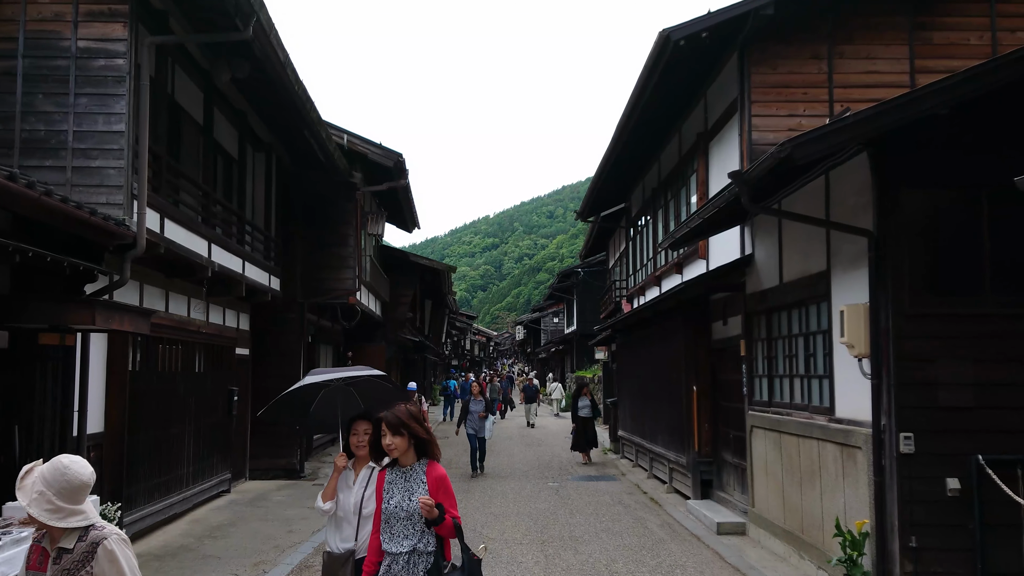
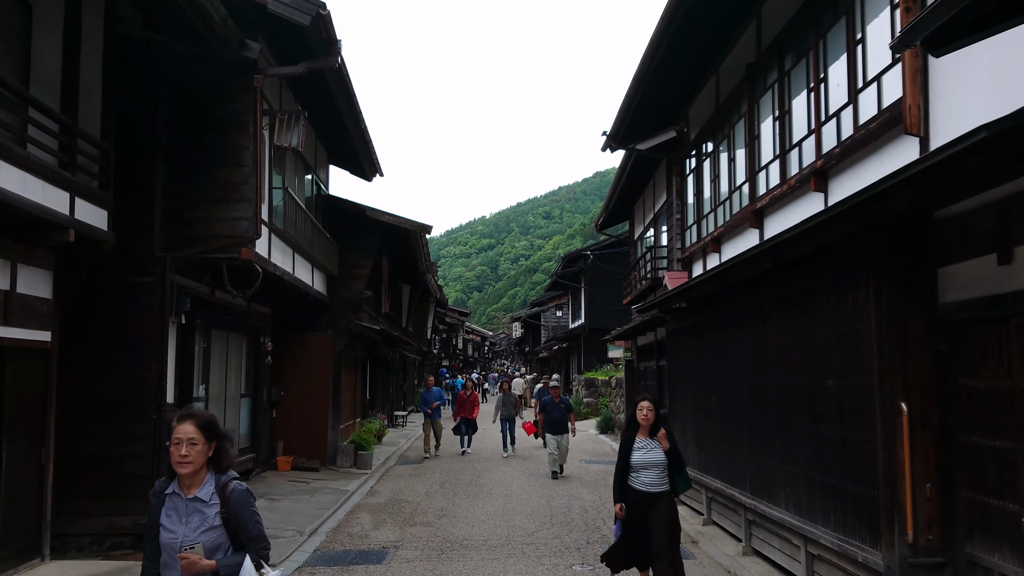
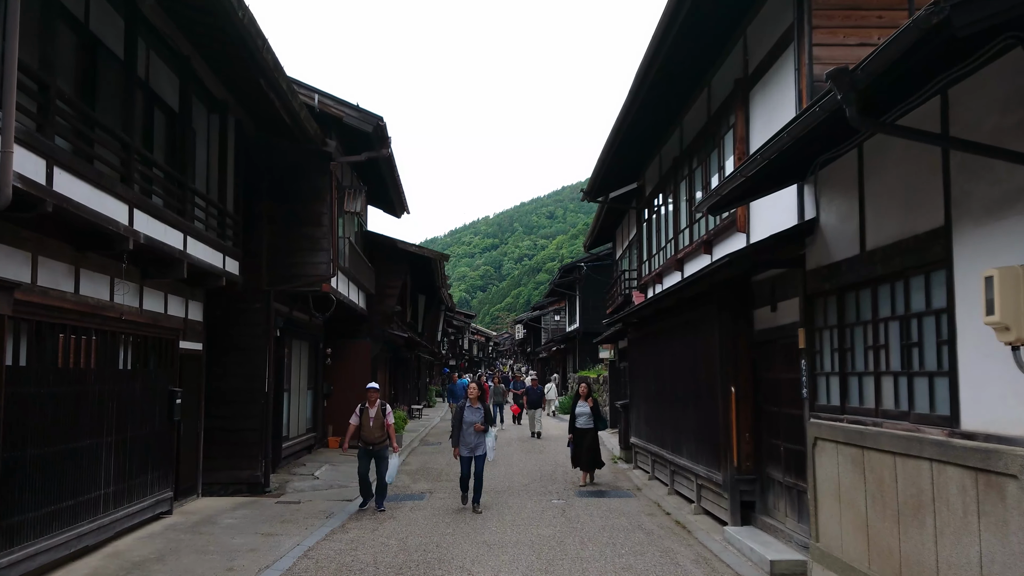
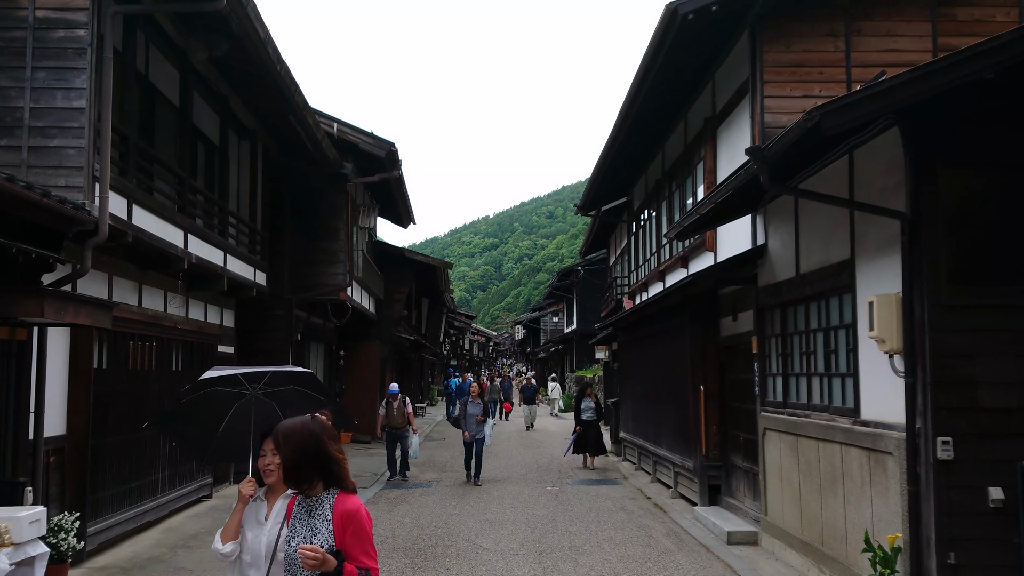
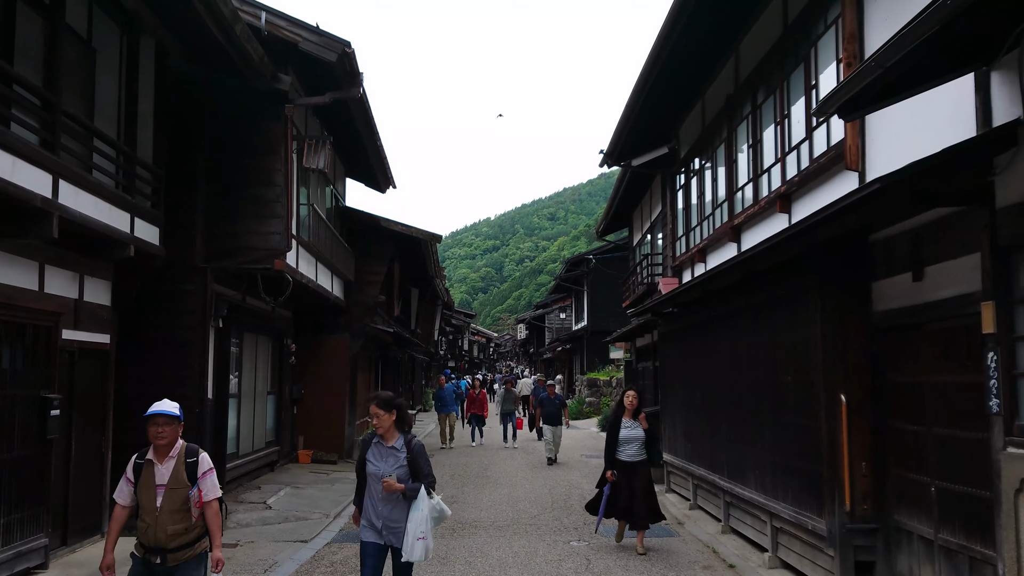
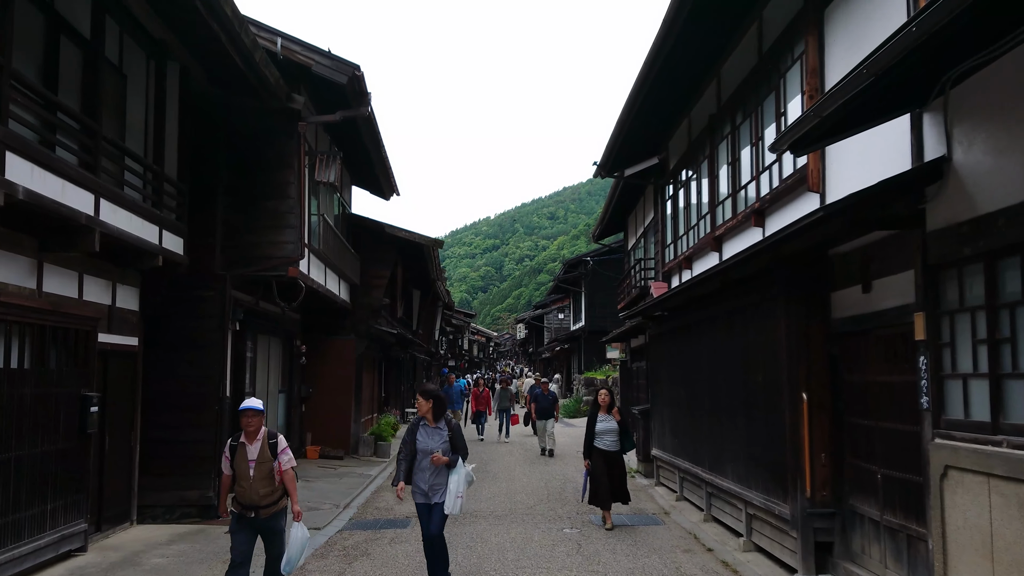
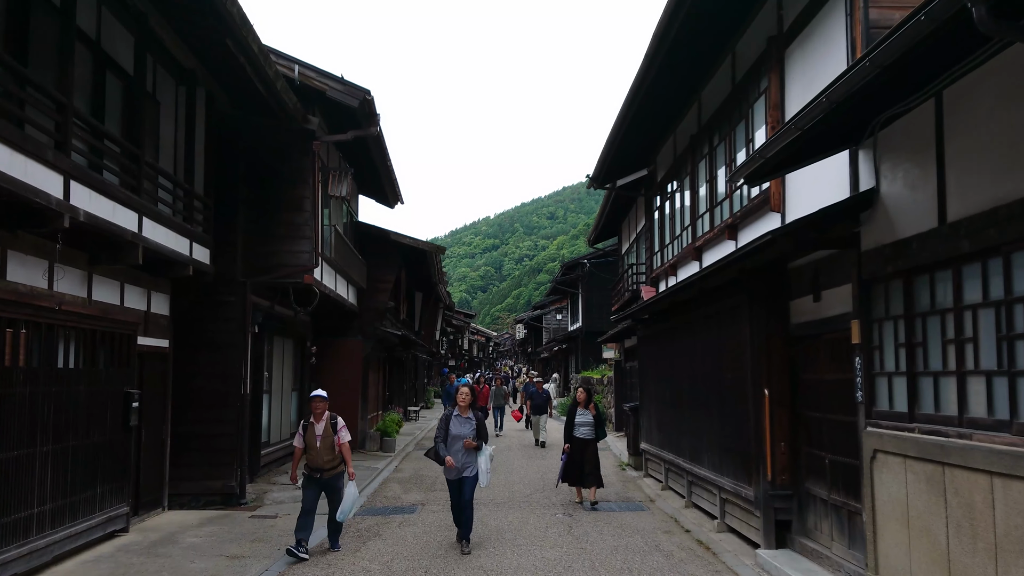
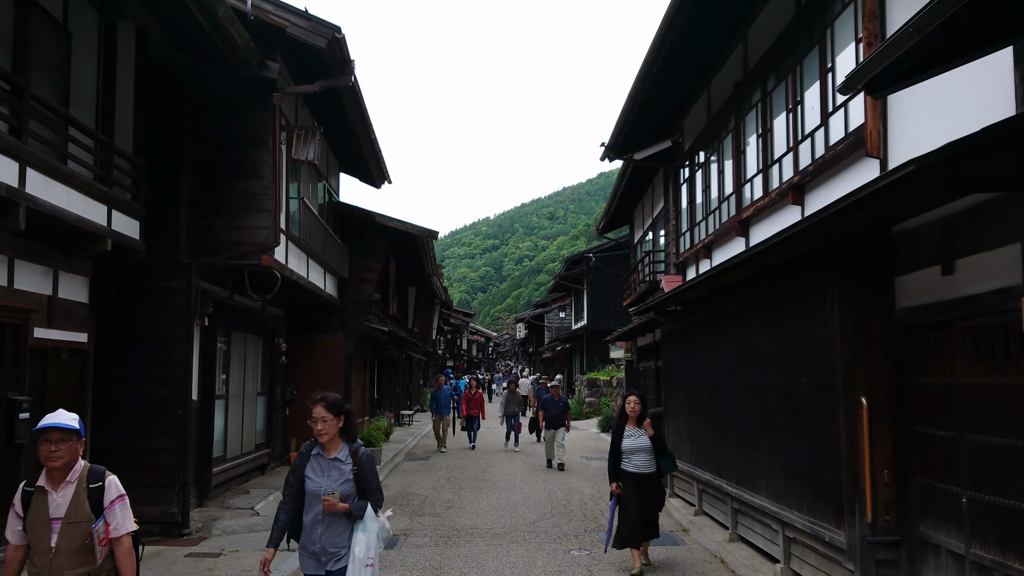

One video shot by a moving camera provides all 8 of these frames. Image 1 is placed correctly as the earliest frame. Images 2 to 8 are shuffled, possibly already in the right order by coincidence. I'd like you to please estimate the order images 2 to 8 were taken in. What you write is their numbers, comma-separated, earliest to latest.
4, 3, 7, 6, 5, 8, 2
